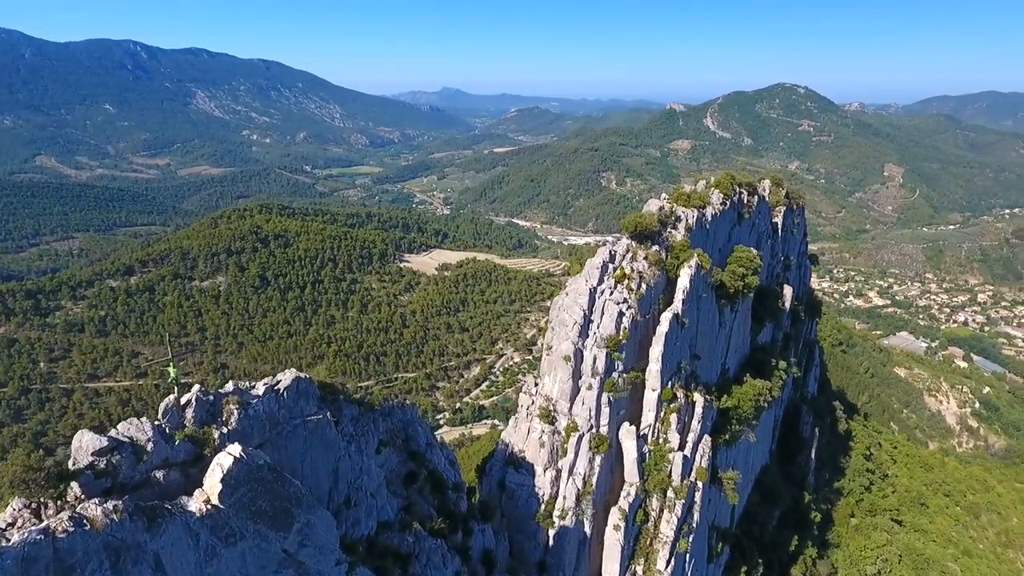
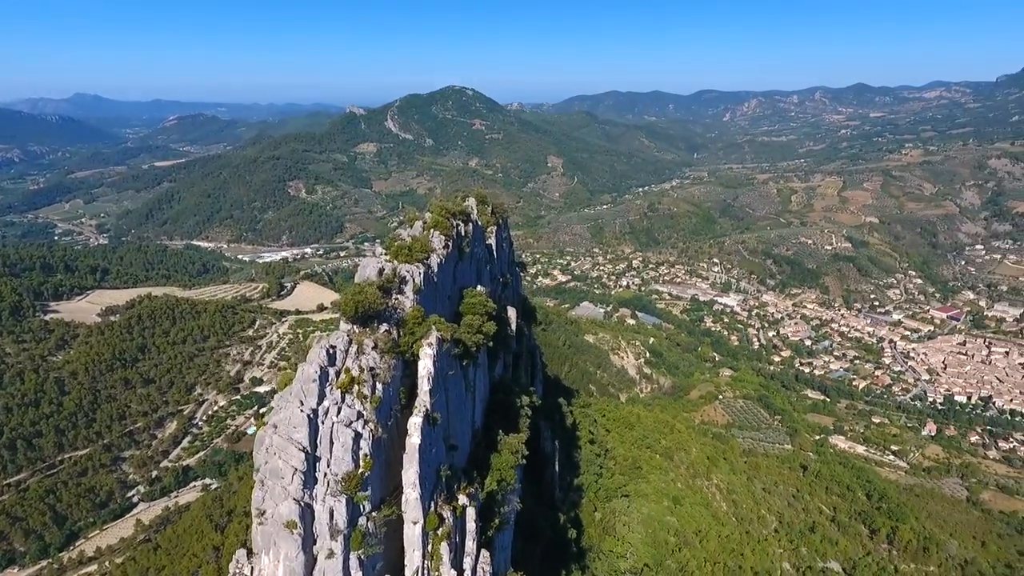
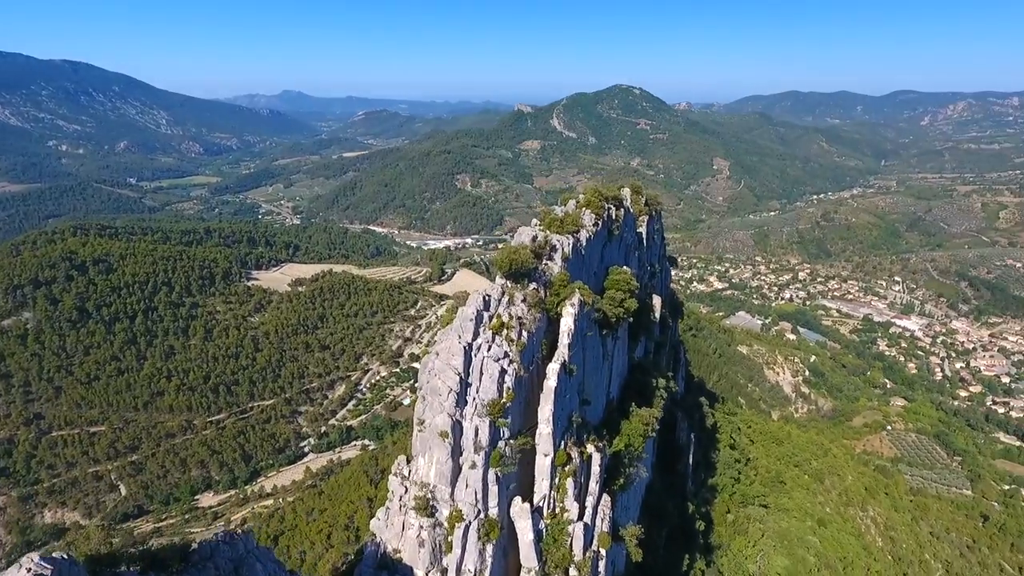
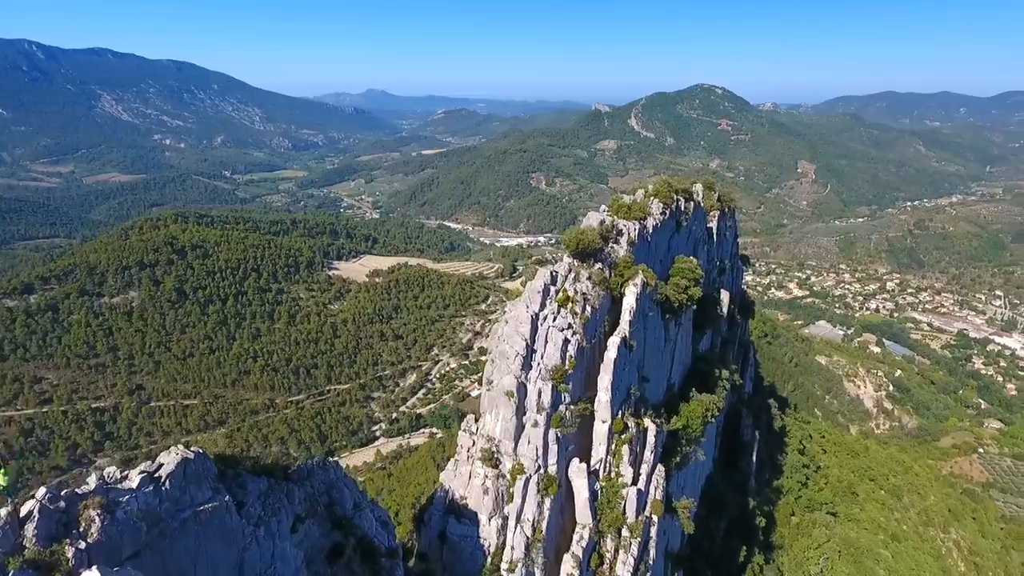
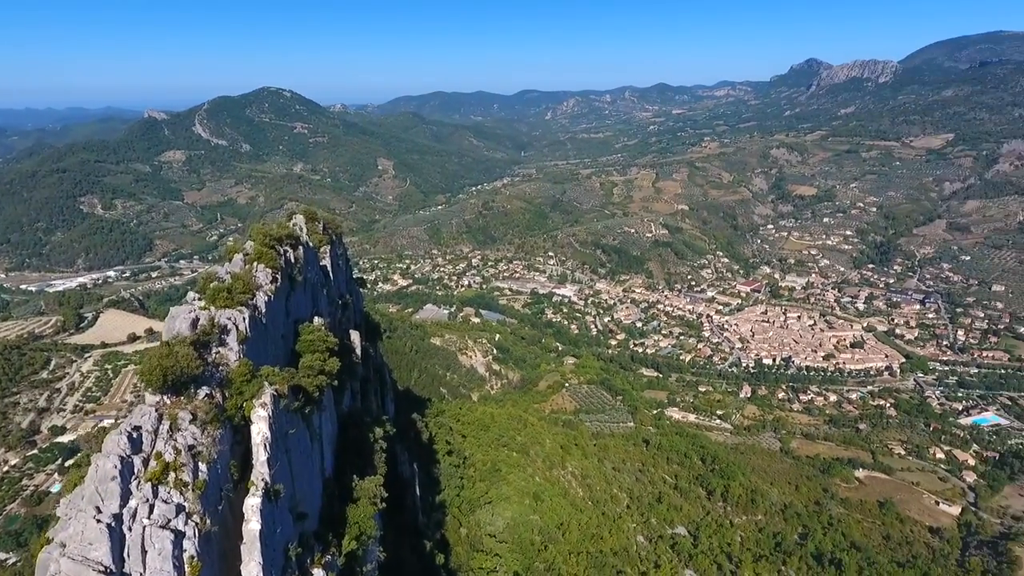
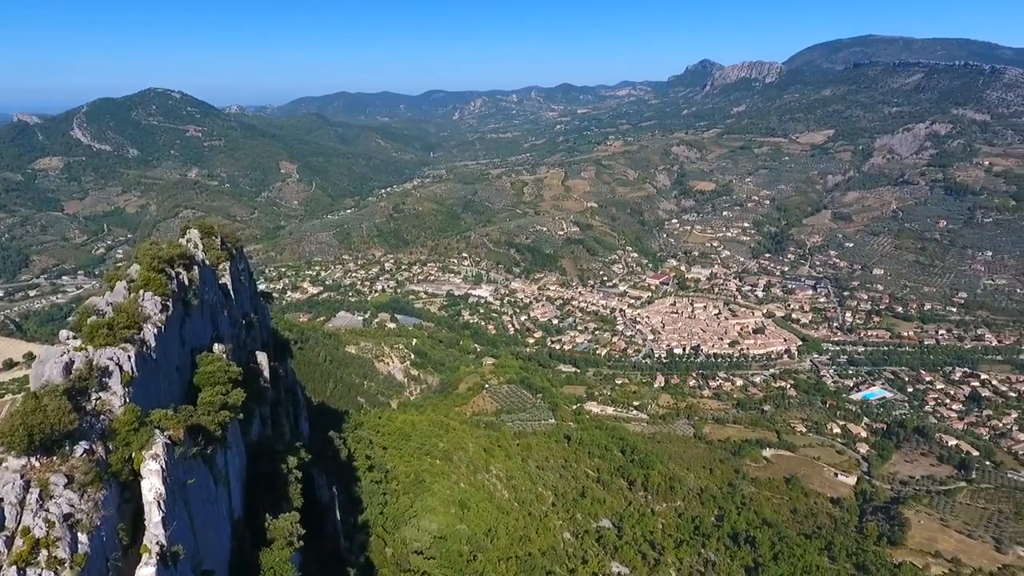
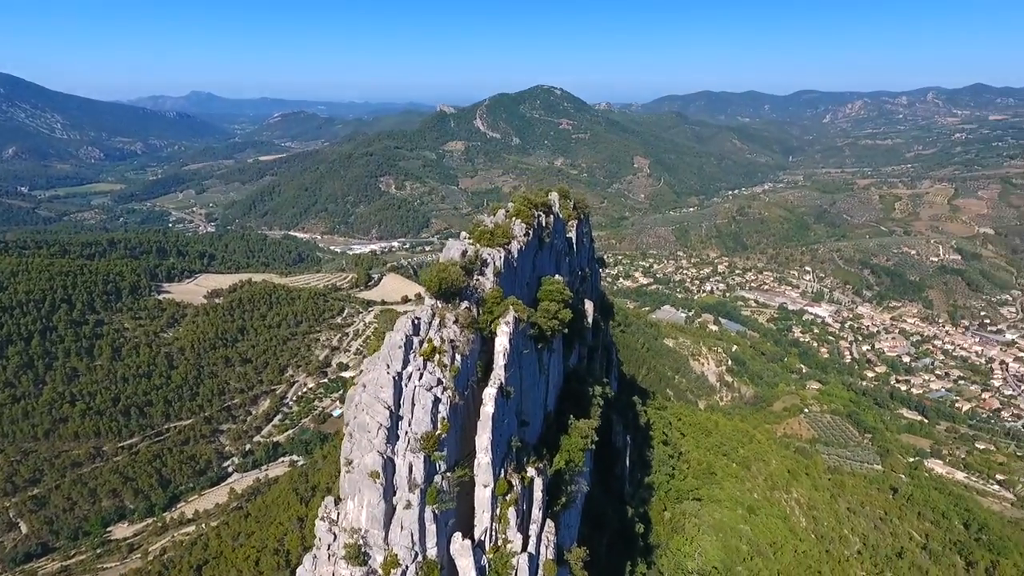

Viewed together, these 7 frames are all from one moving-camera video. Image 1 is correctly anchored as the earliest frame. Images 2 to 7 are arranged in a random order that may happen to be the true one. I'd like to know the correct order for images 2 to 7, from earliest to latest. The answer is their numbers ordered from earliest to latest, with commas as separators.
4, 3, 7, 2, 5, 6
